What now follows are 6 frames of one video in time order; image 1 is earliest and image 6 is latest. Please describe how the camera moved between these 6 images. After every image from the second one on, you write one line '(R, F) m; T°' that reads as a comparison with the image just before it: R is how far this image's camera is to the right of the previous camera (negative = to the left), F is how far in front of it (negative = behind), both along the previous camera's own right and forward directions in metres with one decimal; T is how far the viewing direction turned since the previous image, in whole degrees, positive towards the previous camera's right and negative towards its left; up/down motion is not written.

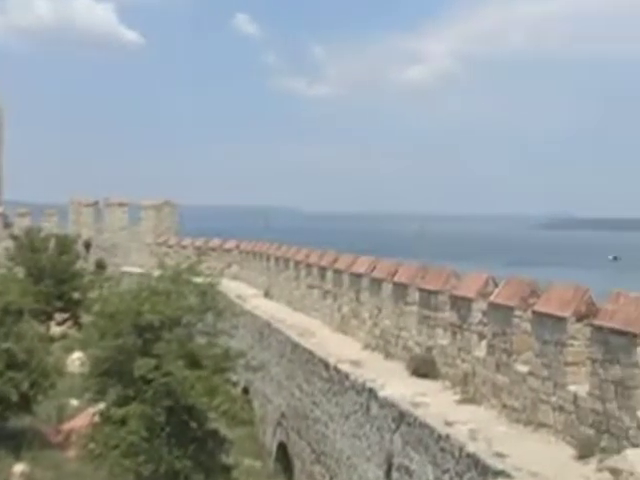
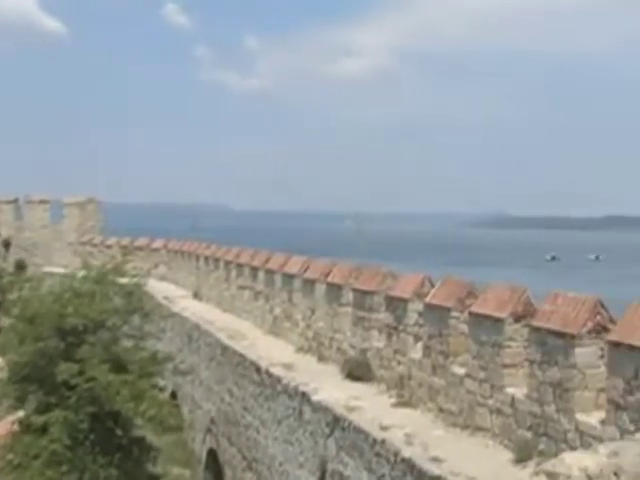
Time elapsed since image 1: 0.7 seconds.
(0.0, +0.3) m; +3°
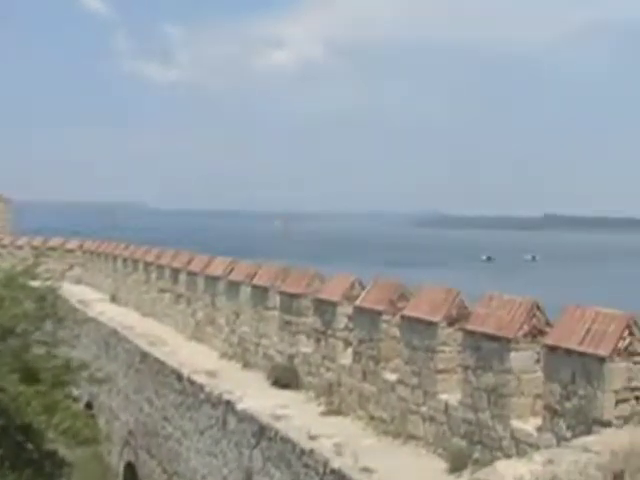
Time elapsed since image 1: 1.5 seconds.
(0.0, +0.4) m; +3°
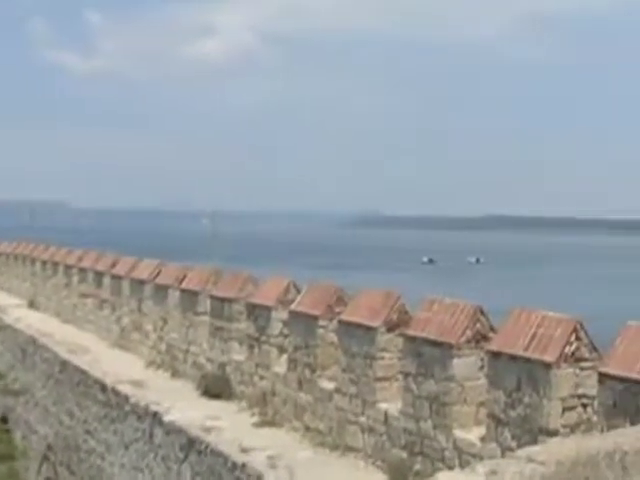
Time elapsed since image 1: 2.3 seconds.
(0.0, +0.4) m; +3°
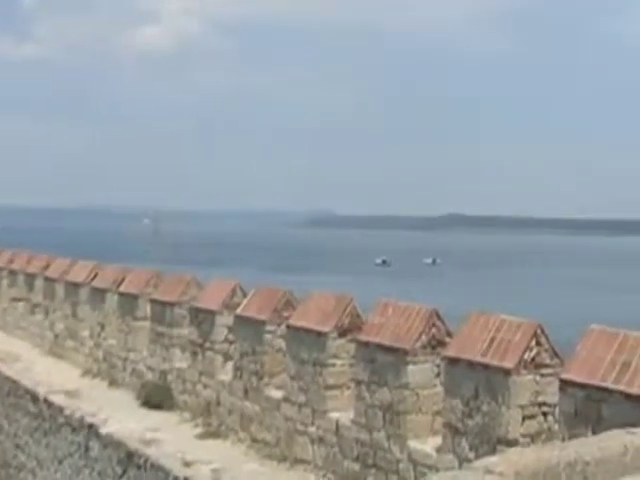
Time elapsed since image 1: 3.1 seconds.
(0.0, +0.4) m; +2°
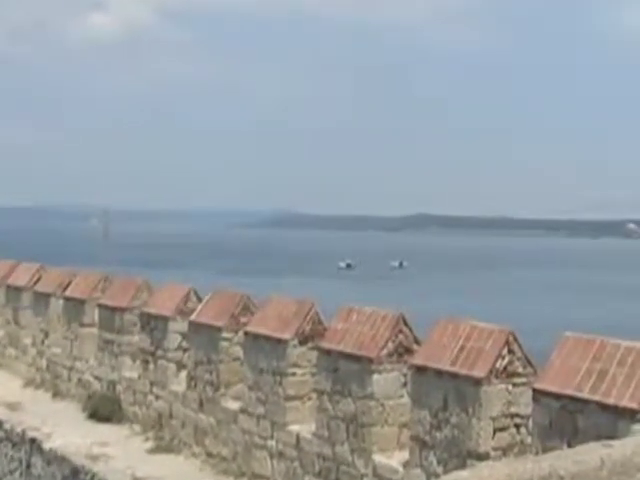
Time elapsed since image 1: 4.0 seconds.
(0.0, +0.4) m; +2°
